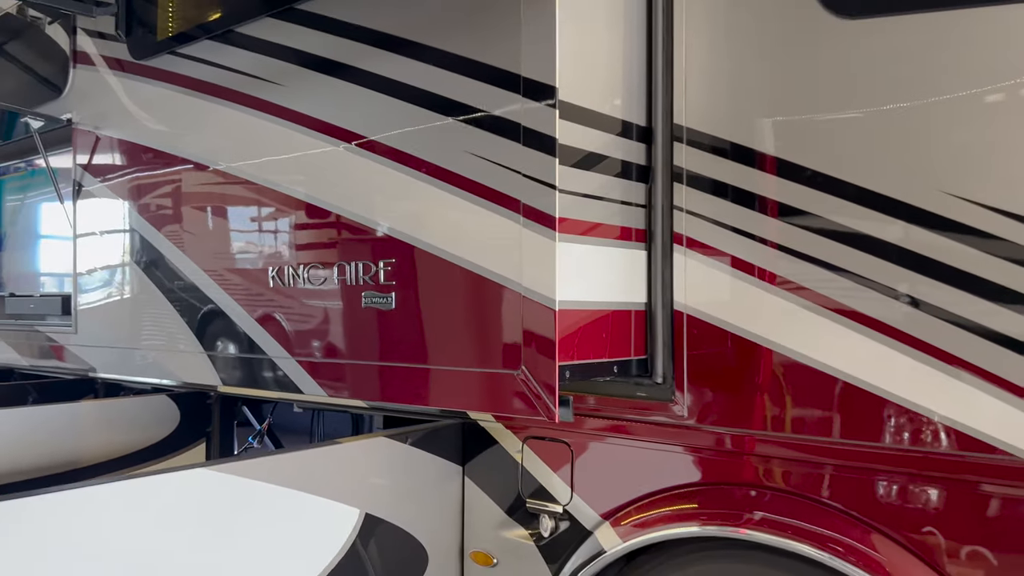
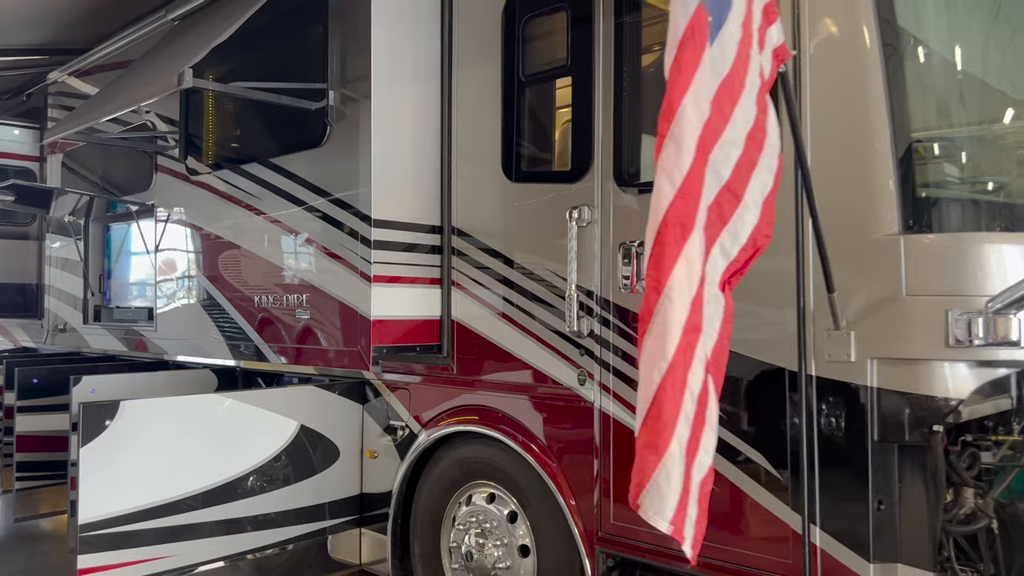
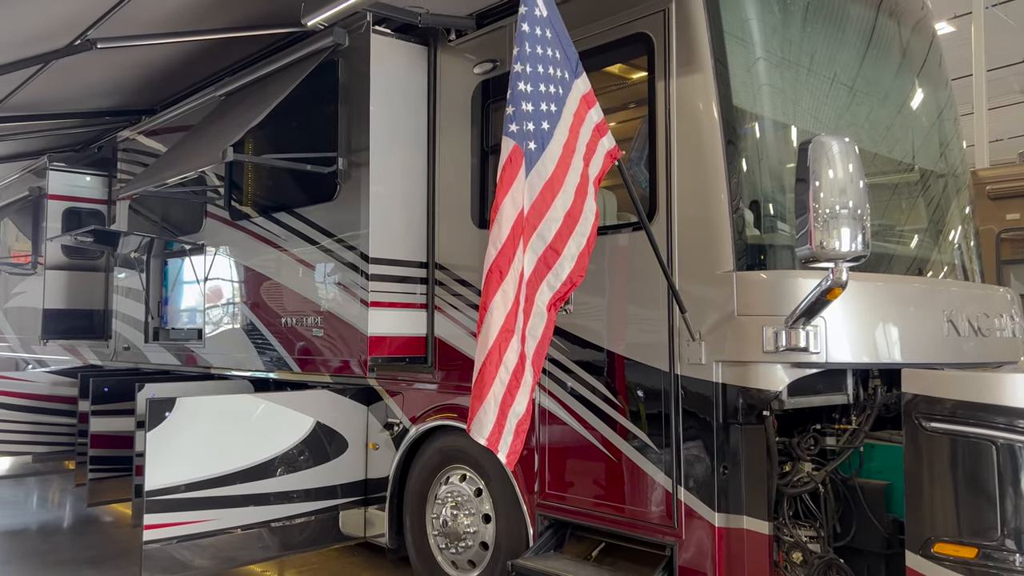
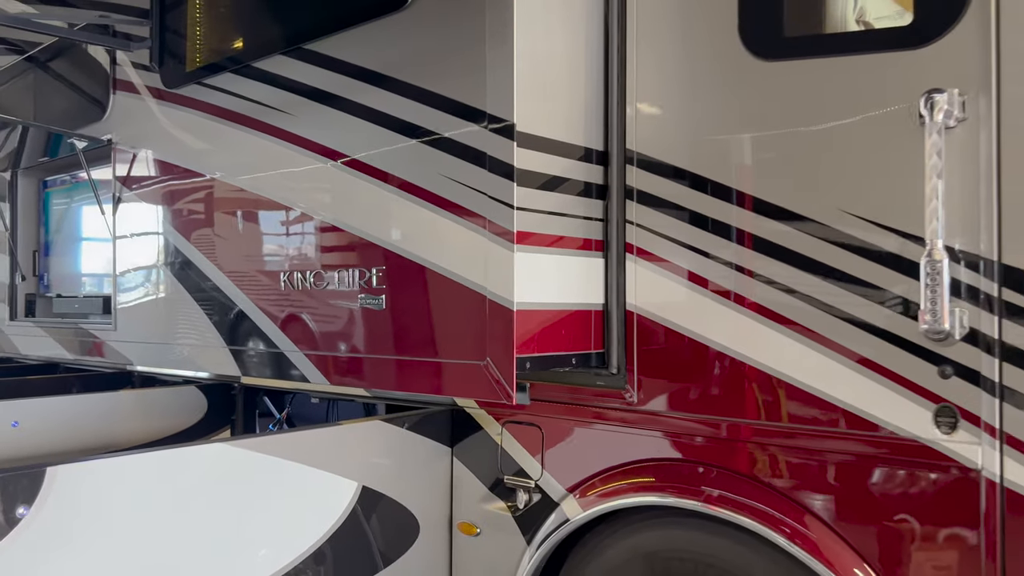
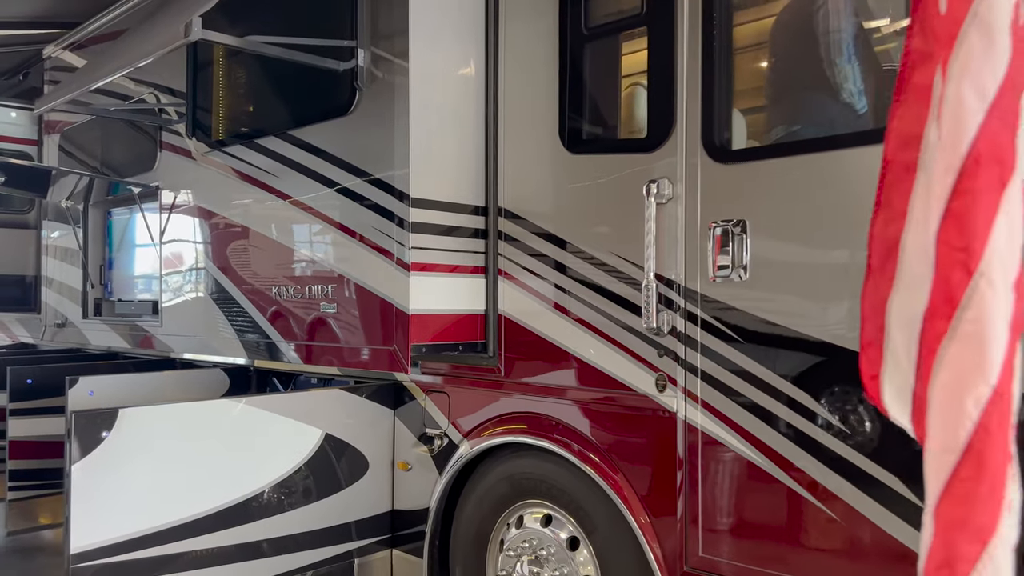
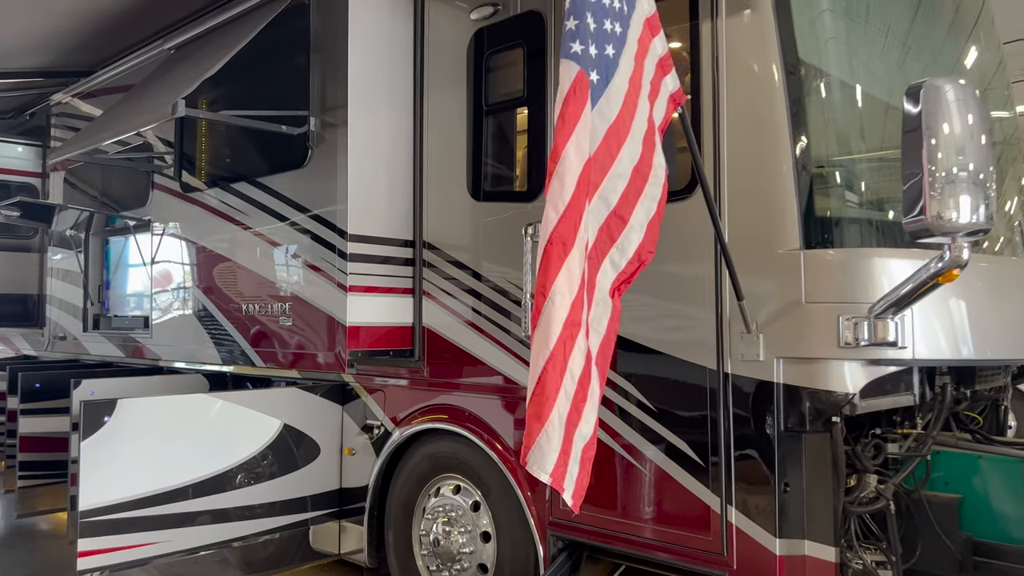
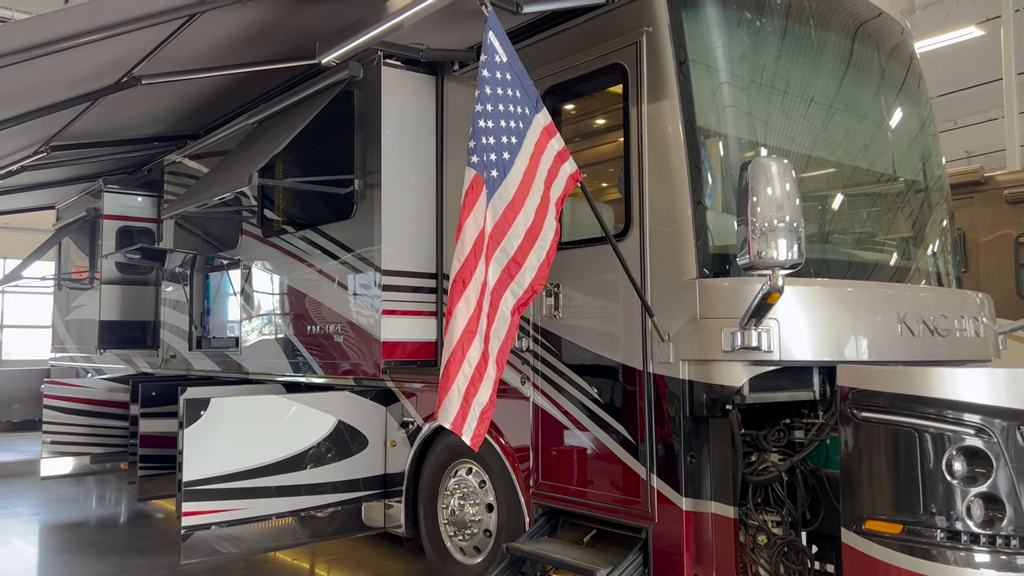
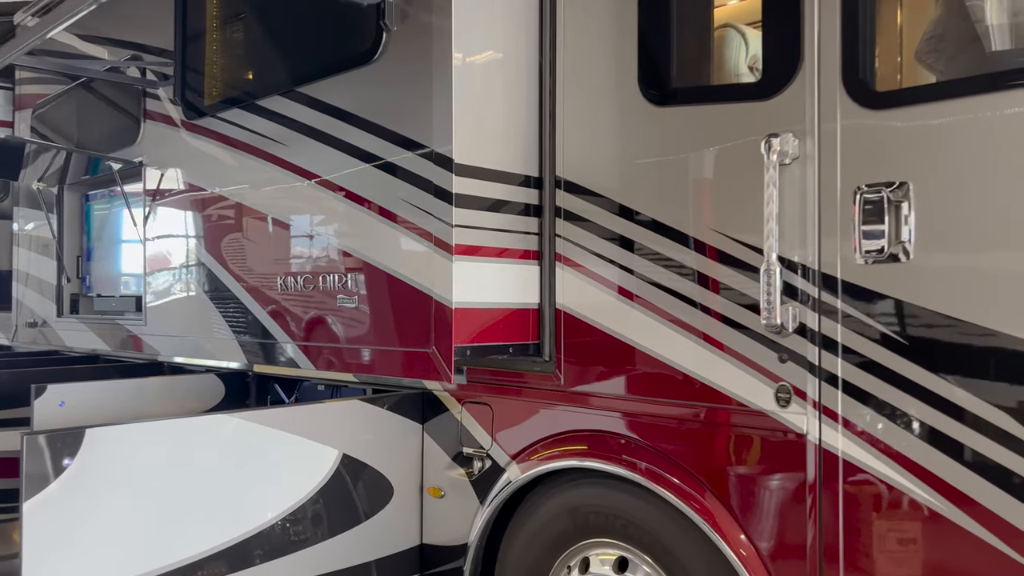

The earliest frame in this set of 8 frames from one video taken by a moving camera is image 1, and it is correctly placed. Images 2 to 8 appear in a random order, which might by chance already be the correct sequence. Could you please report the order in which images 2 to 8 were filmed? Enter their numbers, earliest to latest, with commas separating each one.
4, 8, 5, 2, 6, 3, 7
